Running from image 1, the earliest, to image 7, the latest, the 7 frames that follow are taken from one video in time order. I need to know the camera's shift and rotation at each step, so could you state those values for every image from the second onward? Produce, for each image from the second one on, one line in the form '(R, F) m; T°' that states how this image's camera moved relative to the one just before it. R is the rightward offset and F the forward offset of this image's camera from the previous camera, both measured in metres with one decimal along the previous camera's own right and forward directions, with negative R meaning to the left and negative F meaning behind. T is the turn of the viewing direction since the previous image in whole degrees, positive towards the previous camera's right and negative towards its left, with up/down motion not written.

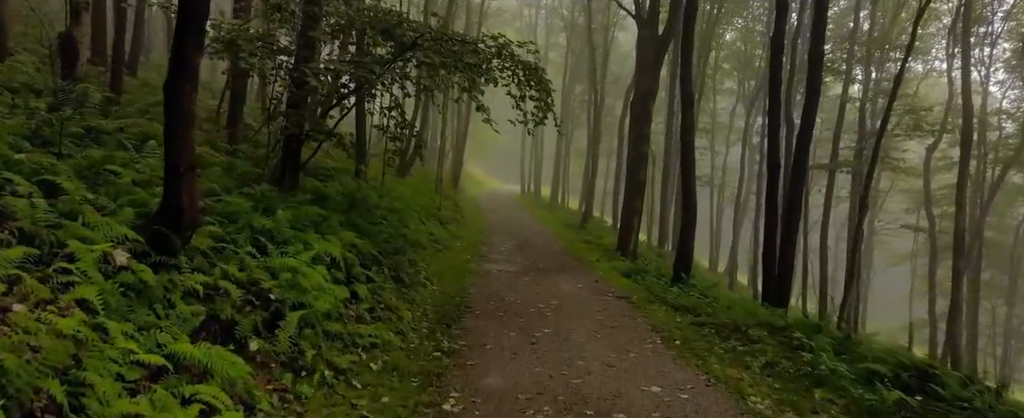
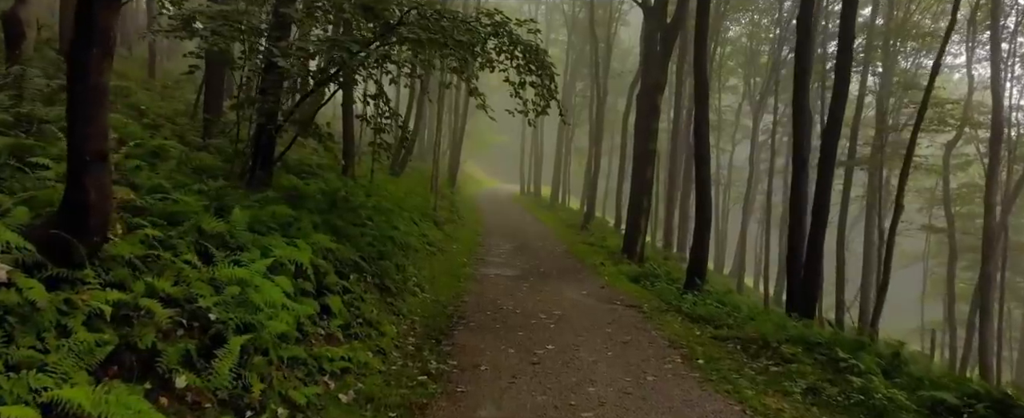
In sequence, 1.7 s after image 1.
(0.0, +1.3) m; 0°
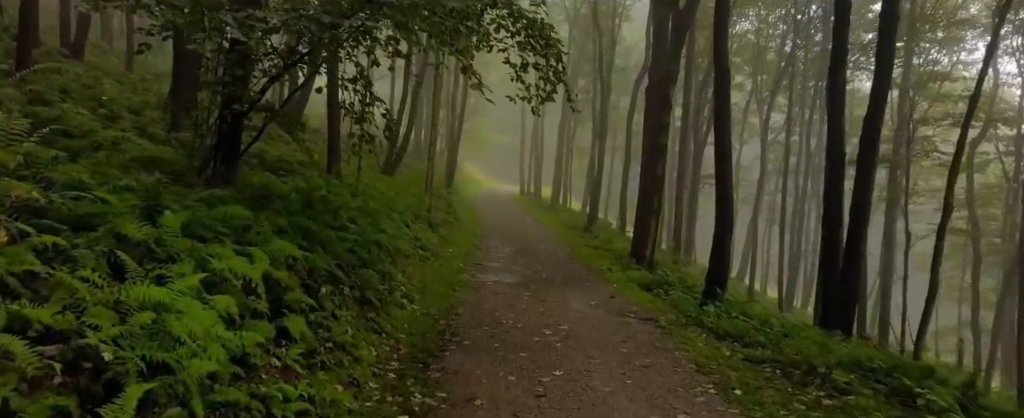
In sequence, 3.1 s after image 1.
(0.0, +1.4) m; 0°
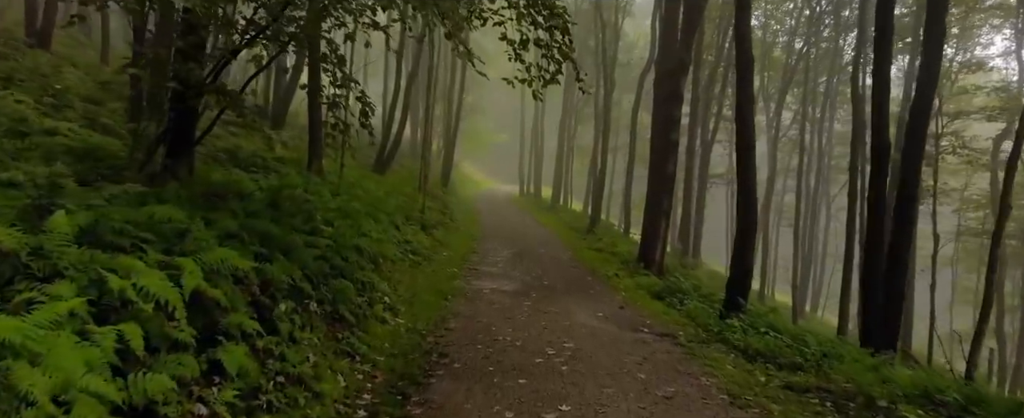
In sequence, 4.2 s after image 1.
(0.0, +1.4) m; 0°
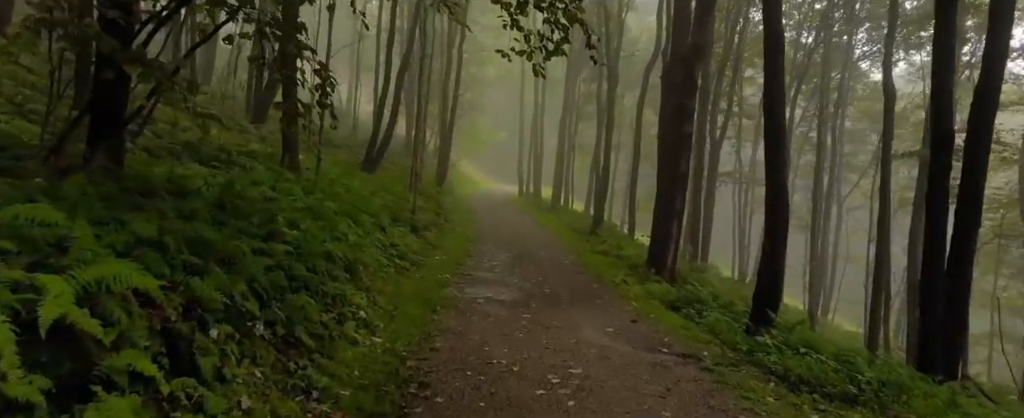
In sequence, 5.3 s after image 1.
(0.0, +1.5) m; 0°
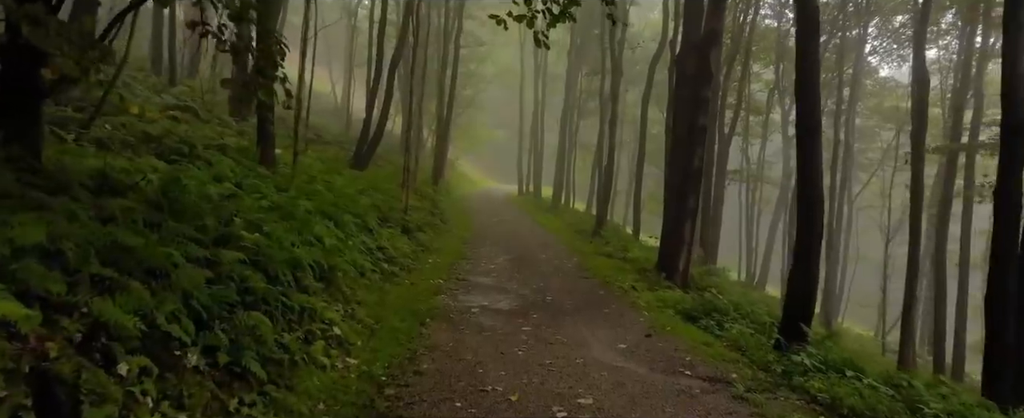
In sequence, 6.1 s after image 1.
(0.0, +1.2) m; 0°
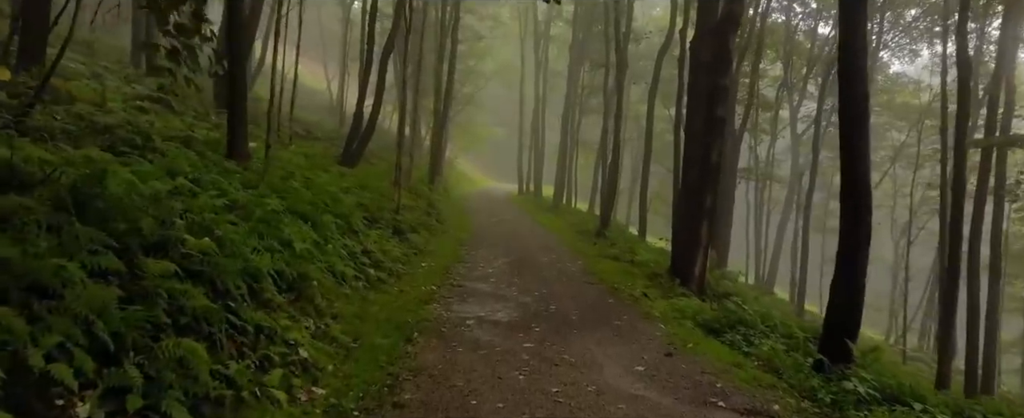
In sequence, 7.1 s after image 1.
(0.0, +1.2) m; 0°
